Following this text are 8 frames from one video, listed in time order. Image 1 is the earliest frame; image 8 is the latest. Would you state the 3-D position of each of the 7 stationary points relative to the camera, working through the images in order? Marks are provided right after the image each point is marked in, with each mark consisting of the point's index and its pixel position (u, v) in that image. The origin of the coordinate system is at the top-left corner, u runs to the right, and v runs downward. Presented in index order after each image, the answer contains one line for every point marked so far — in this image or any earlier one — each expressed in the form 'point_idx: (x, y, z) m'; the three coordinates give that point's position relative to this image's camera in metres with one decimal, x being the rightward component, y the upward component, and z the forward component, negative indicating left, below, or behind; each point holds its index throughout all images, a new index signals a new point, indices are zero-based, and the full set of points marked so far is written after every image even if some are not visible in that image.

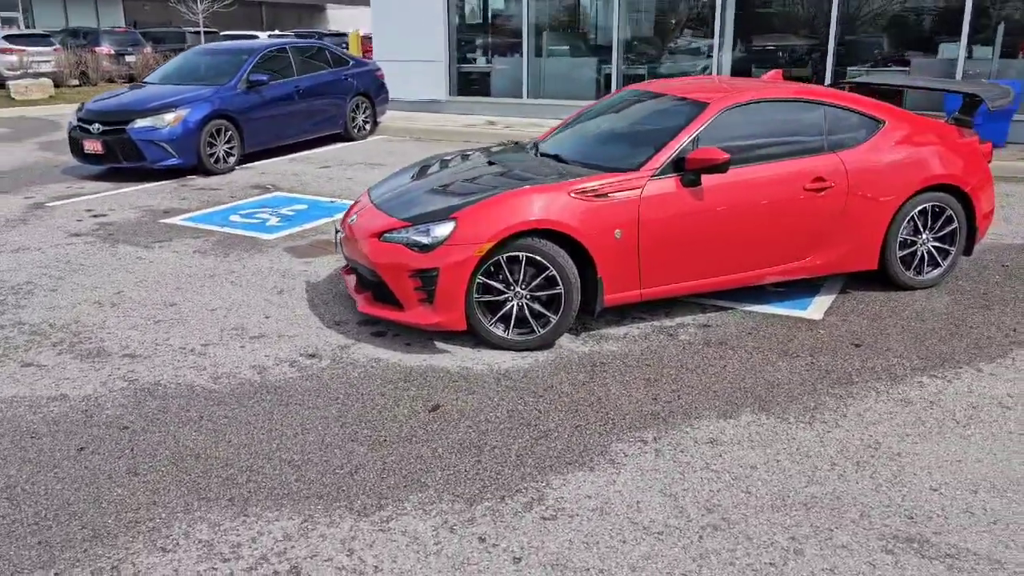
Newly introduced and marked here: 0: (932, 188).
0: (+2.7, +0.6, +5.4) m
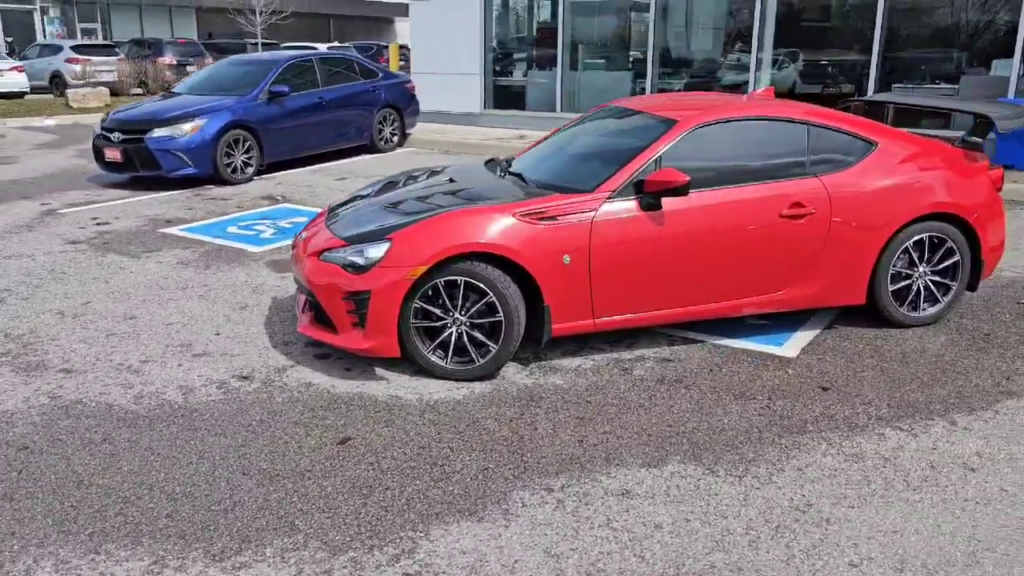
0: (+2.4, +0.4, +4.9) m
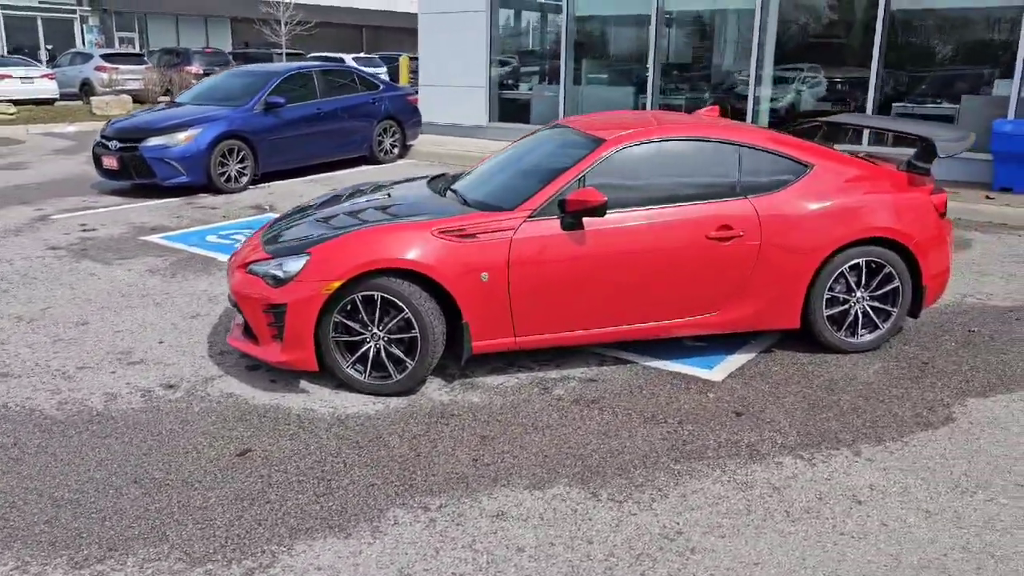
0: (+2.0, +0.3, +4.8) m
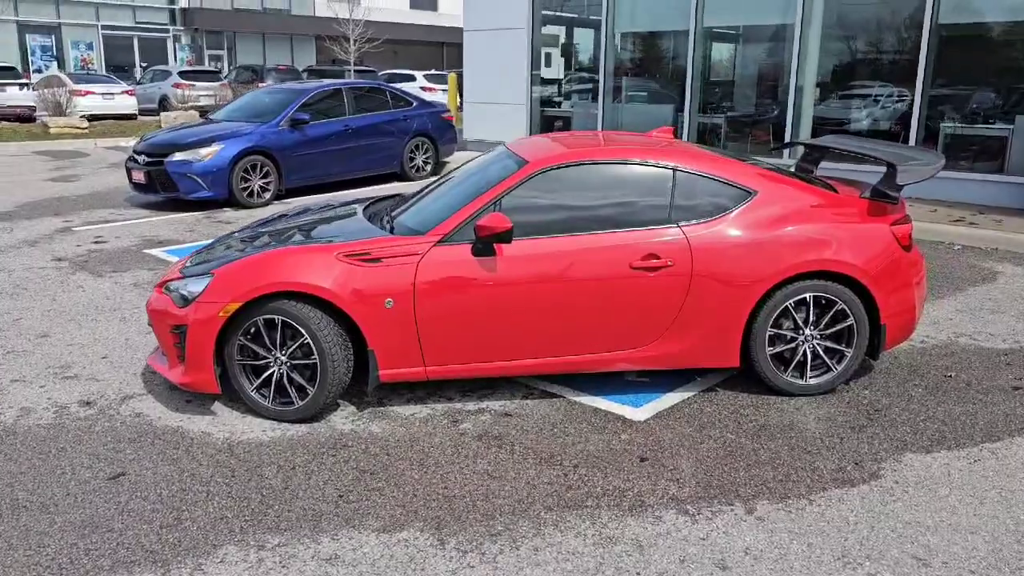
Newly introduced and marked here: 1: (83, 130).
0: (+1.6, +0.1, +4.4) m
1: (-10.0, +3.7, +19.6) m
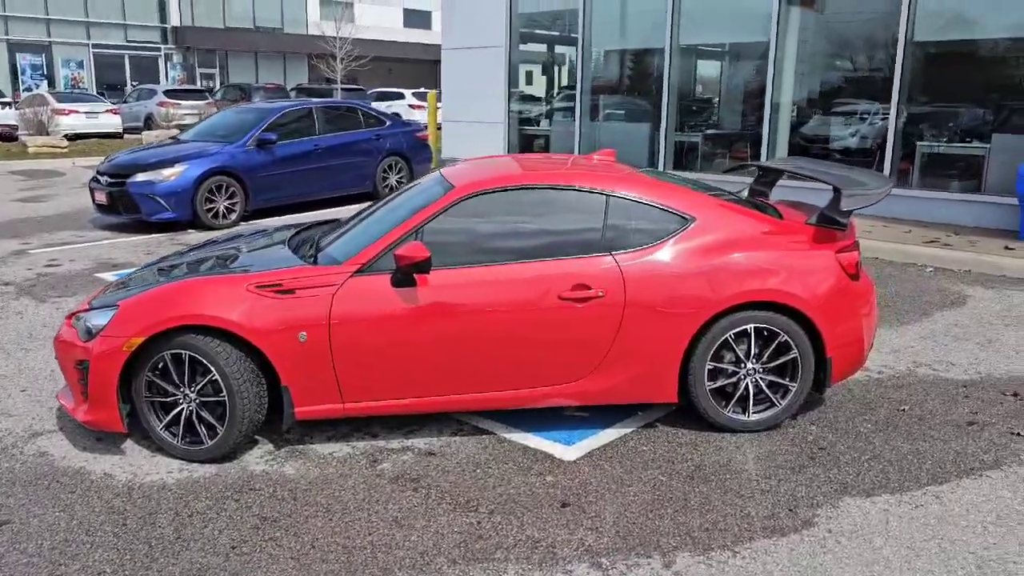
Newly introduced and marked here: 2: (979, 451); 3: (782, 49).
0: (+1.2, -0.1, +4.2) m
1: (-10.4, +3.2, +19.4) m
2: (+2.2, -0.8, +4.0) m
3: (+3.7, +3.3, +11.5) m
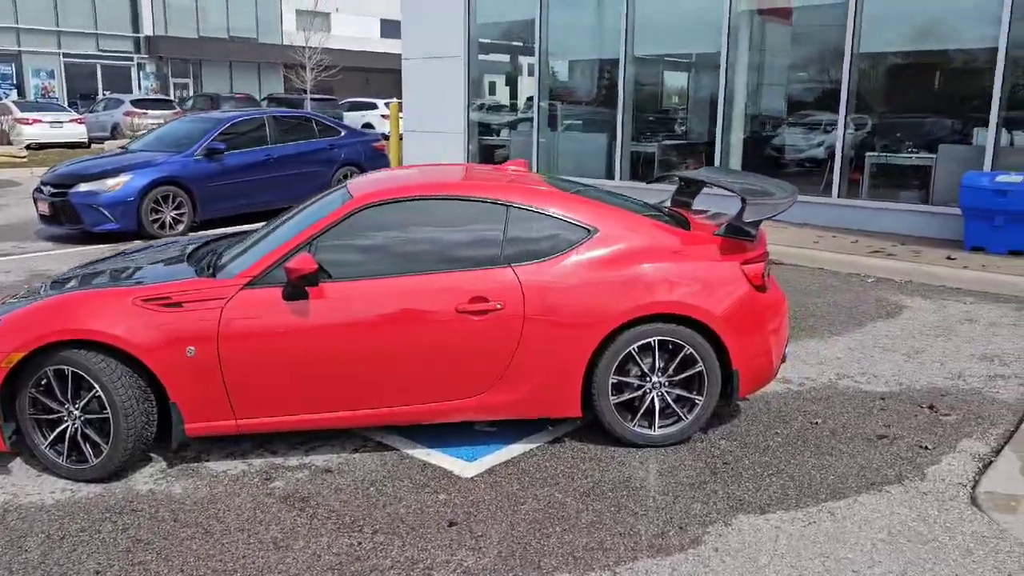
0: (+0.7, -0.1, +4.1) m
1: (-11.1, +2.9, +19.2) m
2: (+1.8, -0.8, +4.0) m
3: (+3.1, +3.1, +11.5) m
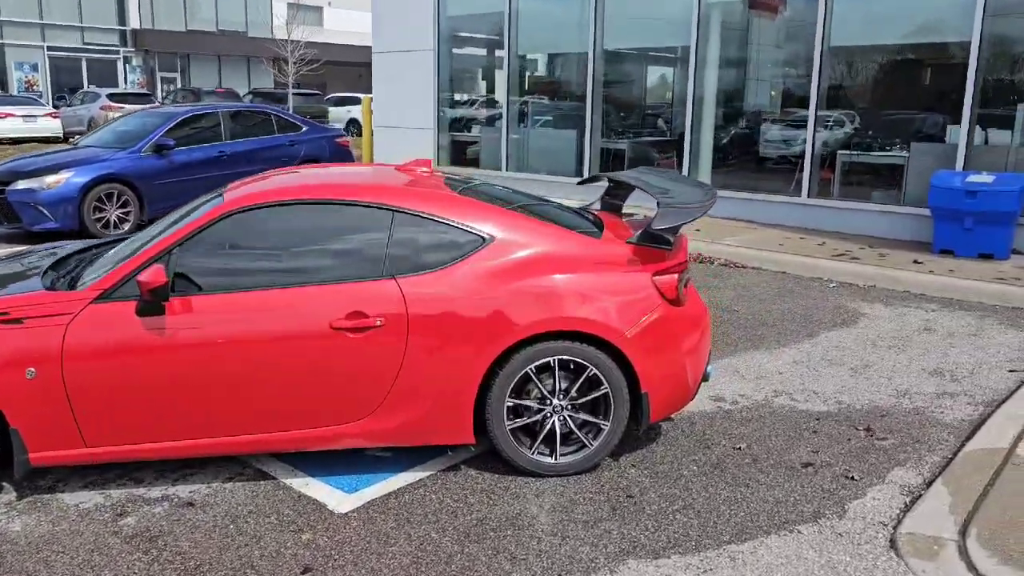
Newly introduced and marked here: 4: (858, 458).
0: (+0.2, -0.2, +3.8) m
1: (-11.6, +3.0, +18.8) m
2: (+1.2, -0.9, +3.6) m
3: (+2.6, +3.1, +11.1) m
4: (+1.6, -0.8, +4.0) m
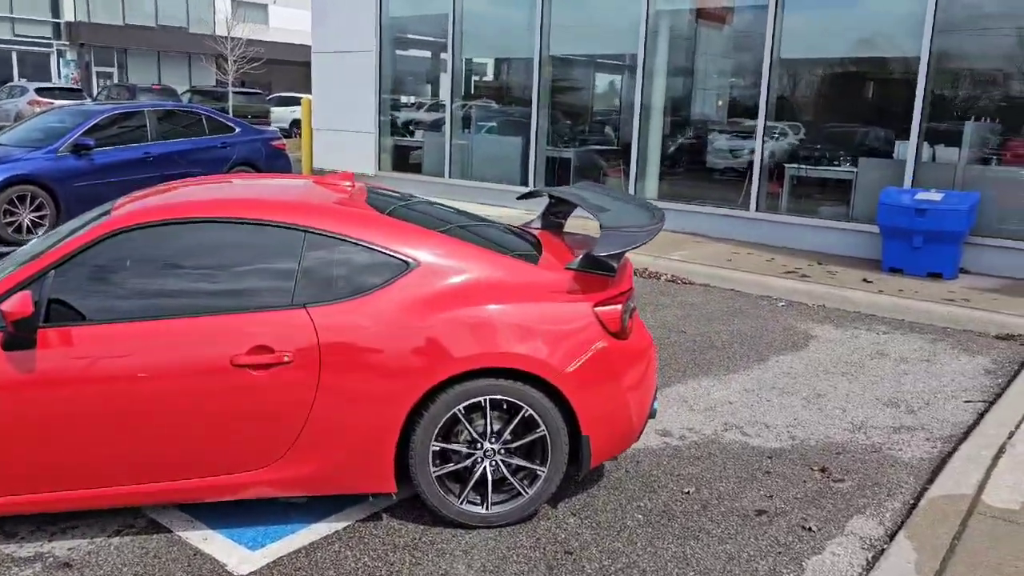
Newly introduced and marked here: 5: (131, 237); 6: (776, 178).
0: (-0.1, -0.3, +3.4) m
1: (-12.8, +2.9, +17.7) m
2: (+0.9, -1.0, +3.3) m
3: (+1.8, +2.9, +10.9) m
4: (+1.3, -0.9, +3.7) m
5: (-1.5, +0.2, +3.3) m
6: (+3.1, +1.3, +9.9) m
